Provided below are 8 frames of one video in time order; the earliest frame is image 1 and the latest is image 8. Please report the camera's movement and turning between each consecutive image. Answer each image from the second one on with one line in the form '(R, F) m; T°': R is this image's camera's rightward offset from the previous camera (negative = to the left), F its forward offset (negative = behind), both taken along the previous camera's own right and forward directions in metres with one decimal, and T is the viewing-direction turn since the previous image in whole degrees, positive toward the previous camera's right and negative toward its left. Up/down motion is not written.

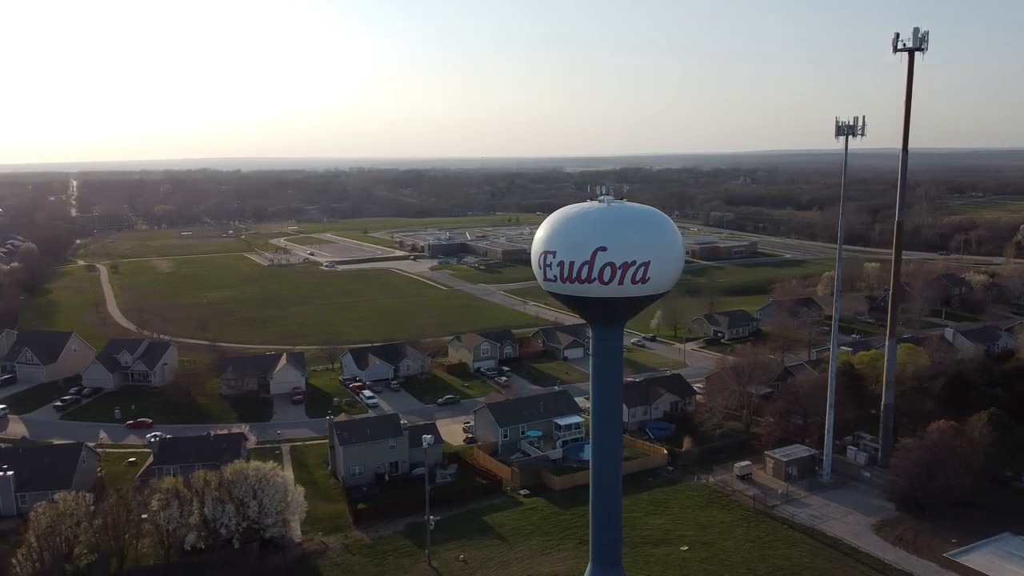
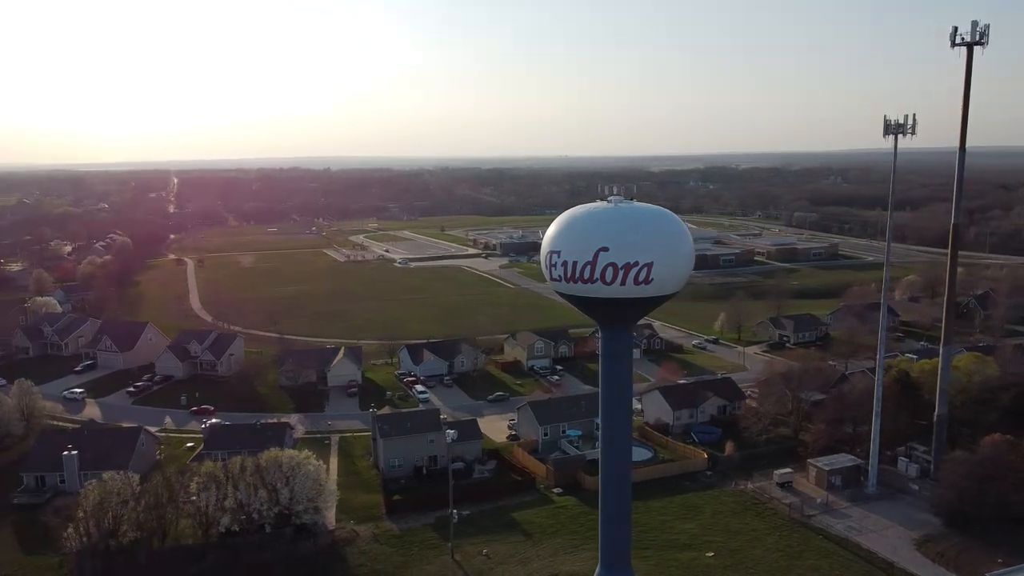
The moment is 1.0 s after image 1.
(+1.1, -0.1) m; -6°
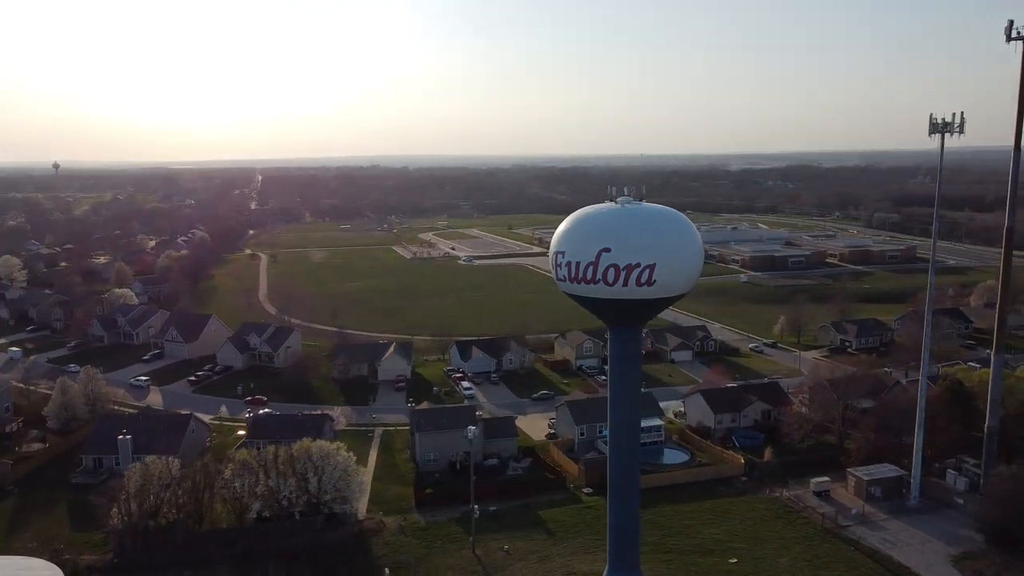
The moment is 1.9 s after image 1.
(+1.0, -0.1) m; -5°
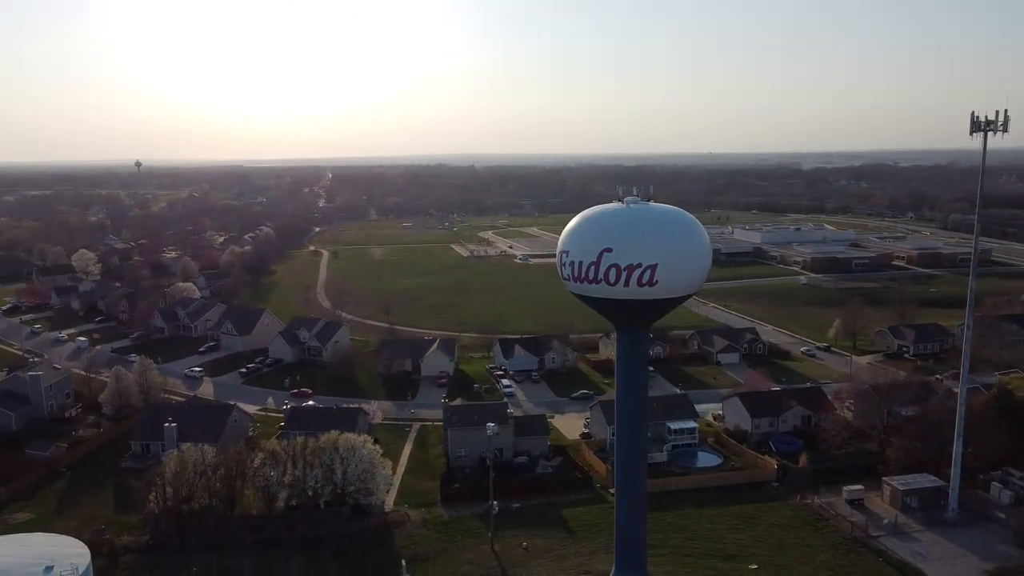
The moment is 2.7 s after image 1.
(+0.9, -0.1) m; -5°
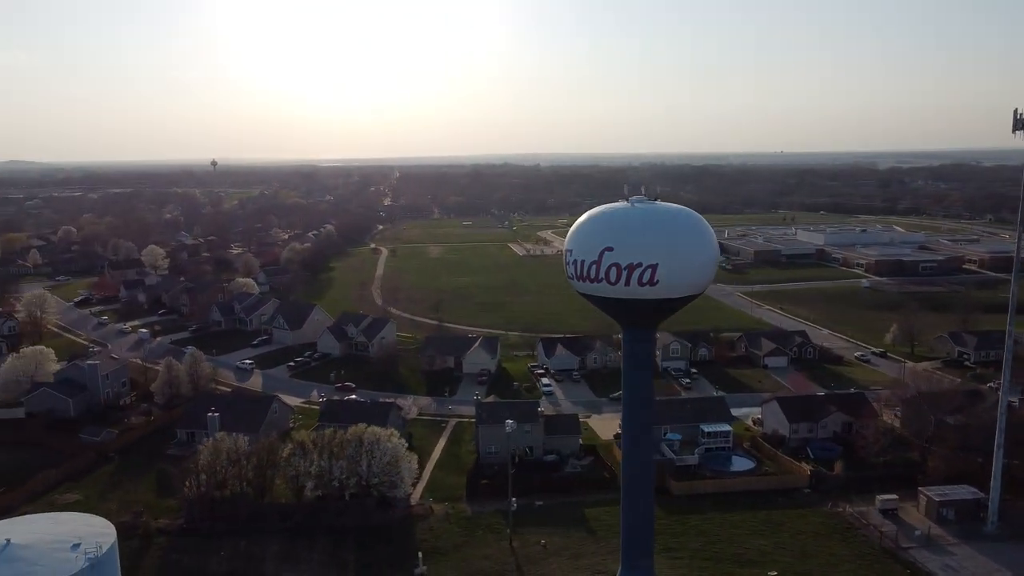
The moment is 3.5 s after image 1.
(+0.9, -0.1) m; -5°
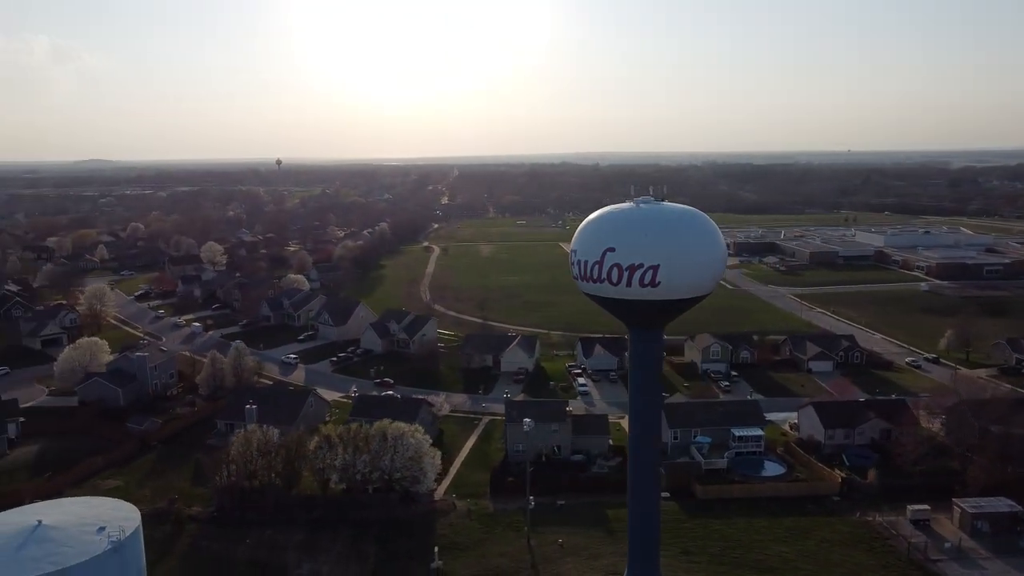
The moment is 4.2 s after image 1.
(+0.8, -0.1) m; -4°
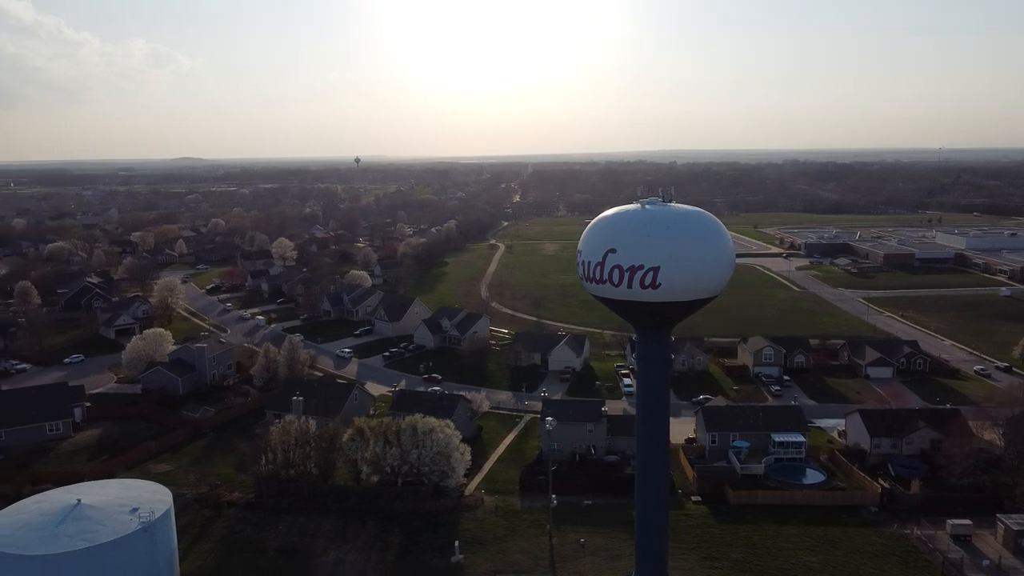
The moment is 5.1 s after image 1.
(+1.0, -0.1) m; -5°
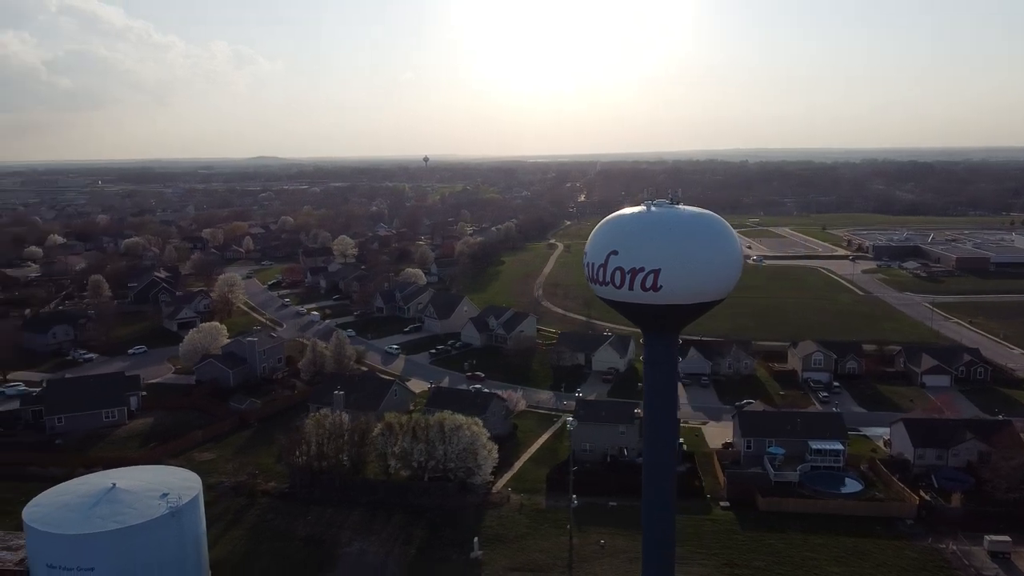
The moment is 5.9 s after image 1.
(+0.9, -0.1) m; -5°
